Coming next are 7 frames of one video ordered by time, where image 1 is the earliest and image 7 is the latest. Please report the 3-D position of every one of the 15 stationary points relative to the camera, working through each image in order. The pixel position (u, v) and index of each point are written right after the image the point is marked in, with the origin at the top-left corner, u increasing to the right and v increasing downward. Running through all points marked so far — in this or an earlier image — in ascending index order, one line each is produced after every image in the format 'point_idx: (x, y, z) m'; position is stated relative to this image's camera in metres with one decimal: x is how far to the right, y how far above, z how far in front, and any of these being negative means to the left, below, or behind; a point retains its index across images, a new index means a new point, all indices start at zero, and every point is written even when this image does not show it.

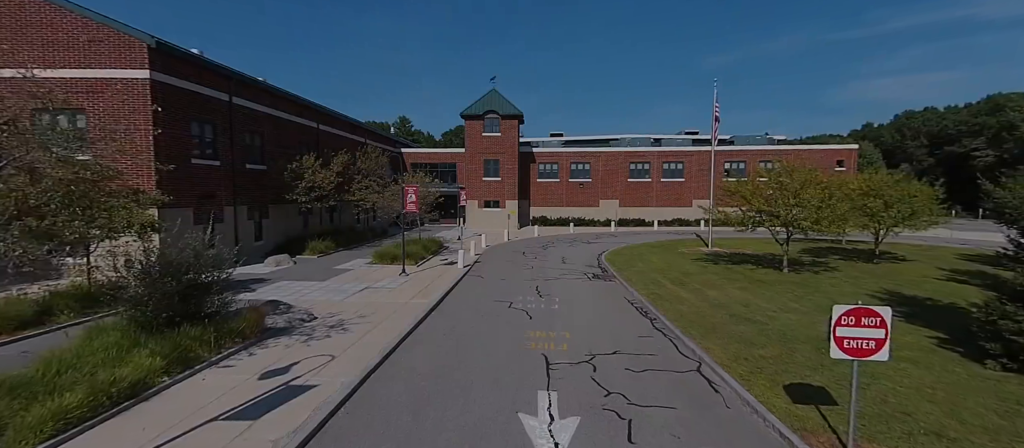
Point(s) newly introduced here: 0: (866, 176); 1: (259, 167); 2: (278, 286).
0: (+17.5, +2.3, +19.0) m
1: (-12.1, +2.7, +18.4) m
2: (-8.0, -2.1, +13.2) m
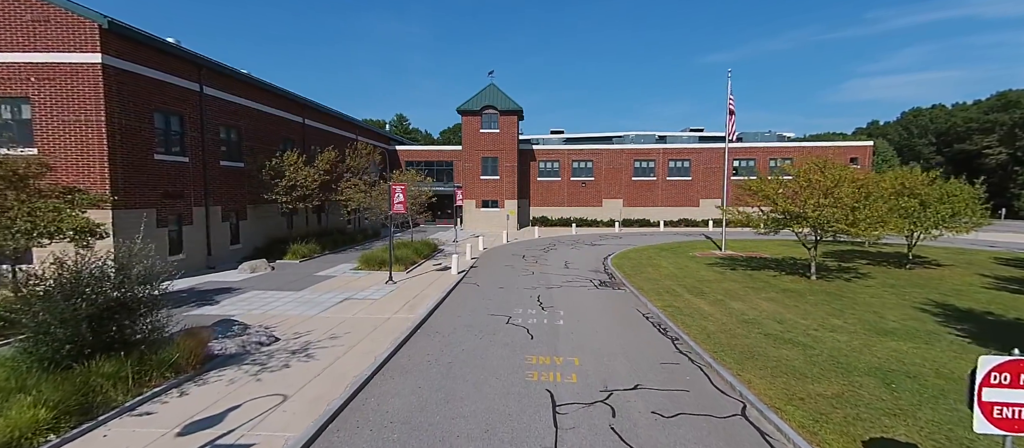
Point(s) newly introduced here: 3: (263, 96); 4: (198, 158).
0: (+17.4, +2.3, +17.4) m
1: (-12.1, +2.6, +16.9) m
2: (-8.1, -2.2, +11.7) m
3: (-12.1, +6.2, +18.6) m
4: (-12.2, +2.6, +15.0) m
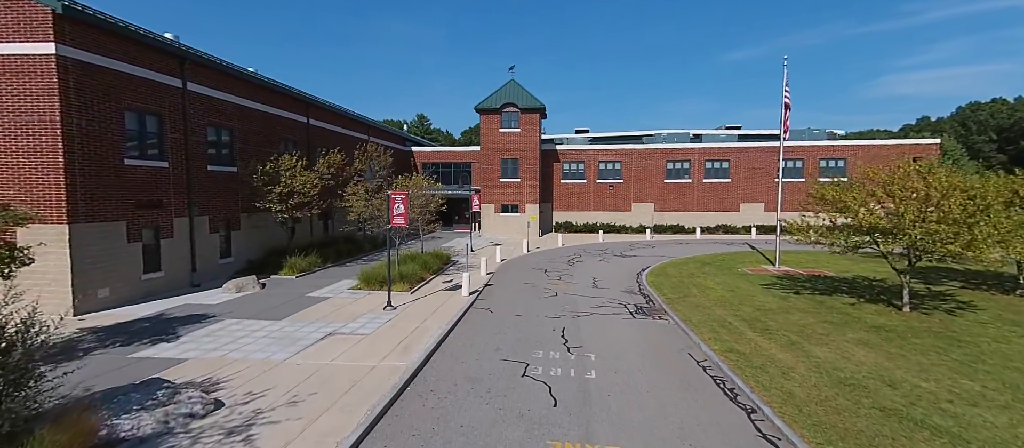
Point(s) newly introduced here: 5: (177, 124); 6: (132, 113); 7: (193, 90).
0: (+18.2, +1.6, +14.1) m
1: (-11.3, +2.2, +15.2) m
2: (-7.6, -2.7, +9.8) m
3: (-11.2, +5.7, +17.0) m
4: (-11.5, +2.1, +13.4) m
5: (-11.5, +3.4, +13.2) m
6: (-11.7, +3.4, +11.9) m
7: (-11.5, +4.8, +13.8) m
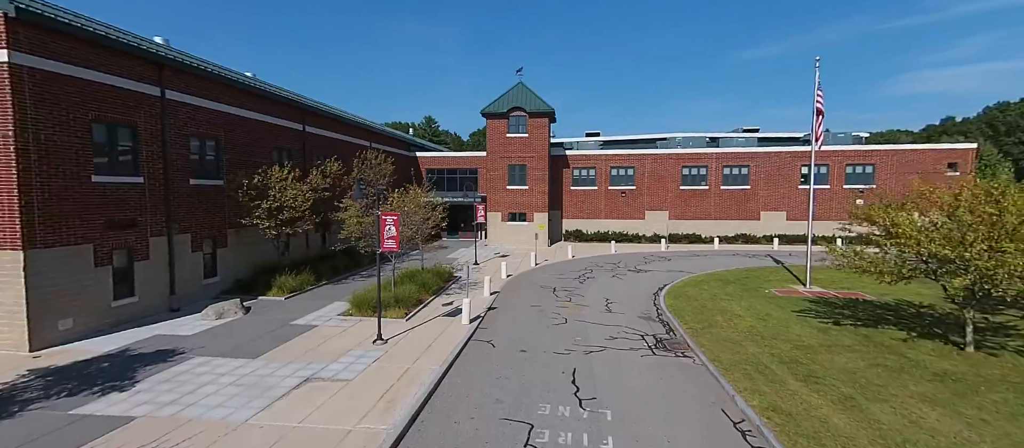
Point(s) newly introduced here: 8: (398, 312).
0: (+18.4, +0.8, +12.3) m
1: (-11.1, +1.5, +14.2) m
2: (-7.6, -3.4, +8.7) m
3: (-10.9, +5.1, +15.9) m
4: (-11.3, +1.5, +12.3) m
5: (-11.4, +2.8, +12.2) m
6: (-11.6, +2.8, +10.8) m
7: (-11.3, +4.2, +12.8) m
8: (-4.0, -3.1, +13.6) m
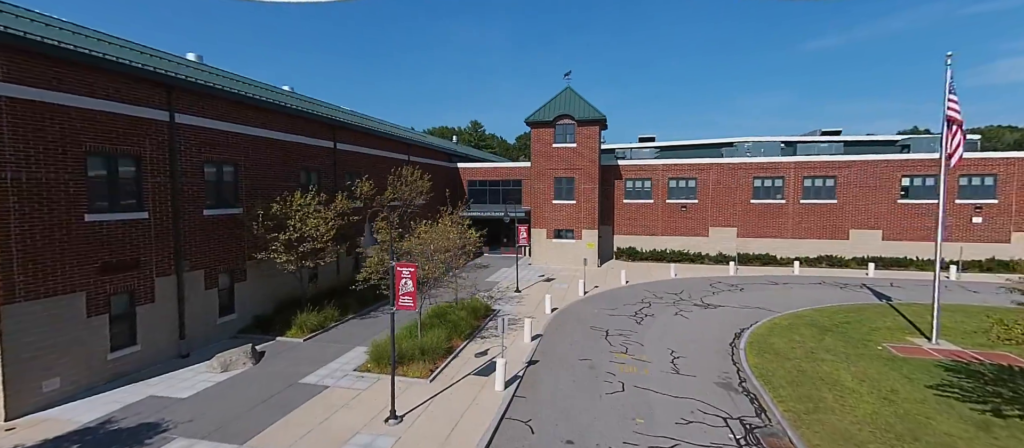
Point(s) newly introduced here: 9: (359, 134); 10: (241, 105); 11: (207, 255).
0: (+19.5, -0.7, +7.8) m
1: (-9.6, +0.4, +13.0) m
2: (-6.8, -4.5, +7.2) m
3: (-9.2, +4.0, +14.7) m
4: (-10.1, +0.4, +11.2) m
5: (-10.1, +1.7, +11.0) m
6: (-10.5, +1.7, +9.7) m
7: (-9.9, +3.1, +11.6) m
8: (-2.7, -4.3, +11.6) m
9: (-7.9, +4.6, +19.8) m
10: (-9.4, +4.2, +13.5) m
11: (-9.8, -1.0, +12.4) m
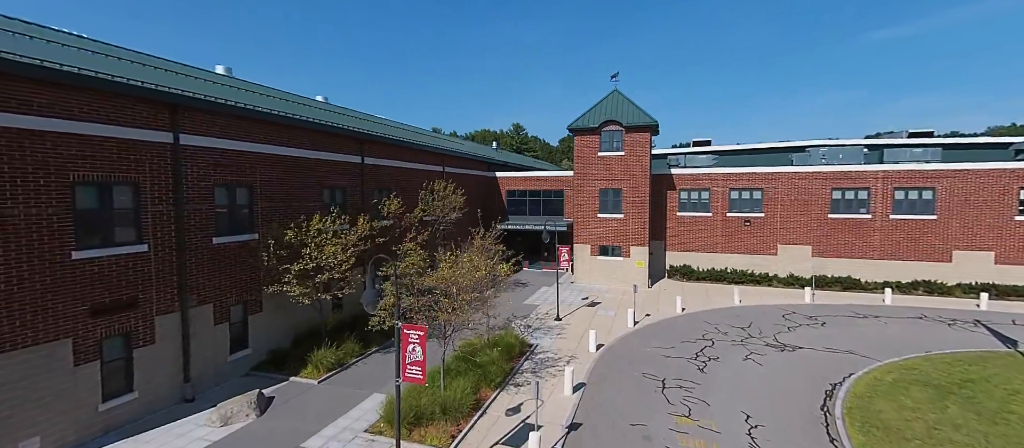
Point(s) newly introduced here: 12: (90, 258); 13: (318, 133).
0: (+19.9, -2.1, +3.7) m
1: (-8.4, -0.4, +11.9) m
2: (-6.3, -5.4, +5.8) m
3: (-7.8, +3.1, +13.6) m
4: (-9.1, -0.5, +10.2) m
5: (-9.1, +0.8, +10.0) m
6: (-9.6, +0.8, +8.8) m
7: (-8.8, +2.2, +10.6) m
8: (-1.8, -5.3, +9.9) m
9: (-5.9, +3.7, +18.5) m
10: (-8.1, +3.3, +12.3) m
11: (-8.7, -1.8, +11.4) m
12: (-9.5, -0.8, +8.7) m
13: (-7.3, +3.5, +14.6) m
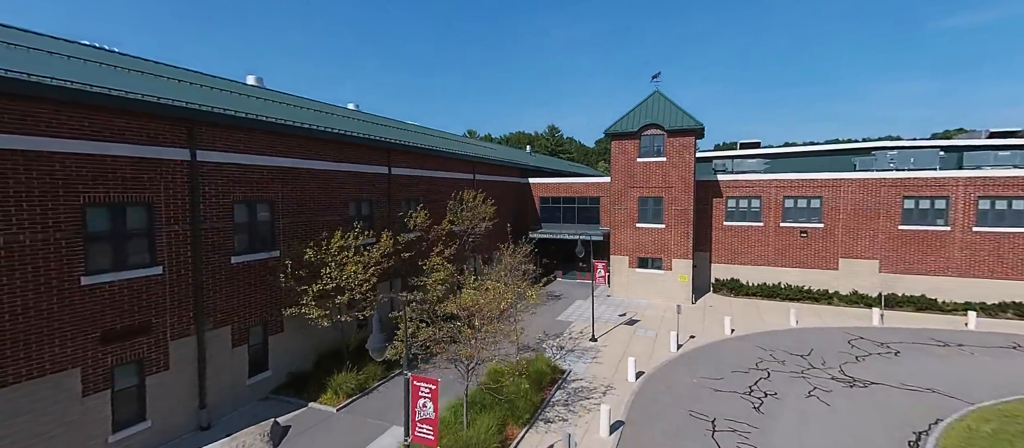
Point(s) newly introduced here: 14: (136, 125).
0: (+20.1, -2.9, +1.0) m
1: (-7.5, -0.9, +11.5) m
2: (-5.9, -6.0, +5.2) m
3: (-6.7, +2.6, +13.0) m
4: (-8.3, -1.0, +9.8) m
5: (-8.3, +0.3, +9.6) m
6: (-8.9, +0.3, +8.4) m
7: (-8.0, +1.7, +10.1) m
8: (-1.1, -5.9, +8.9) m
9: (-4.4, +3.2, +17.7) m
10: (-7.1, +2.8, +11.8) m
11: (-7.8, -2.4, +10.9) m
12: (-8.8, -1.3, +8.3) m
13: (-6.2, +3.0, +14.0) m
14: (-8.5, +2.2, +8.7) m
